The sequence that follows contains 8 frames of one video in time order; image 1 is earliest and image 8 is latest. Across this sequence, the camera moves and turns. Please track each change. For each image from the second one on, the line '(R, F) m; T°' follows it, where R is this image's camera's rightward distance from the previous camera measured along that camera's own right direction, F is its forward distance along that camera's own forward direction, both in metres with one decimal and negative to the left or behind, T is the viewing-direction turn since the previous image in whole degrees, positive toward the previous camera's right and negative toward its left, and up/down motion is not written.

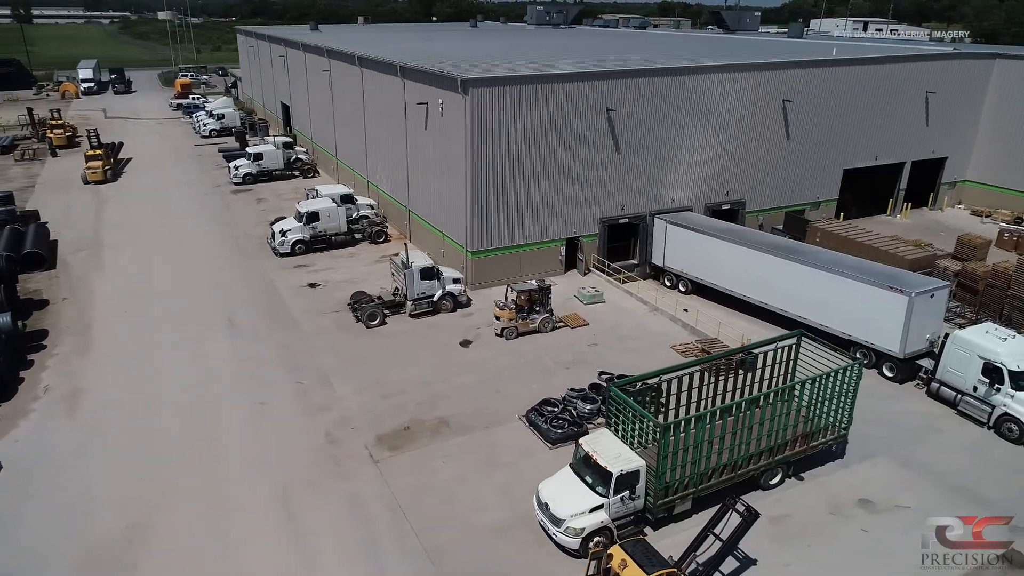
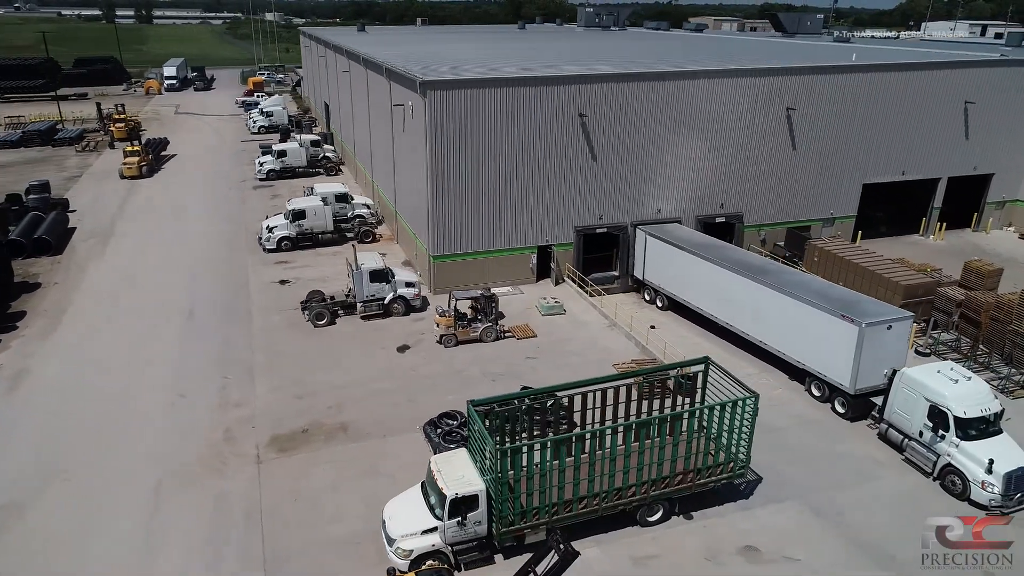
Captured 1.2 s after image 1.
(+4.8, +0.9) m; -7°
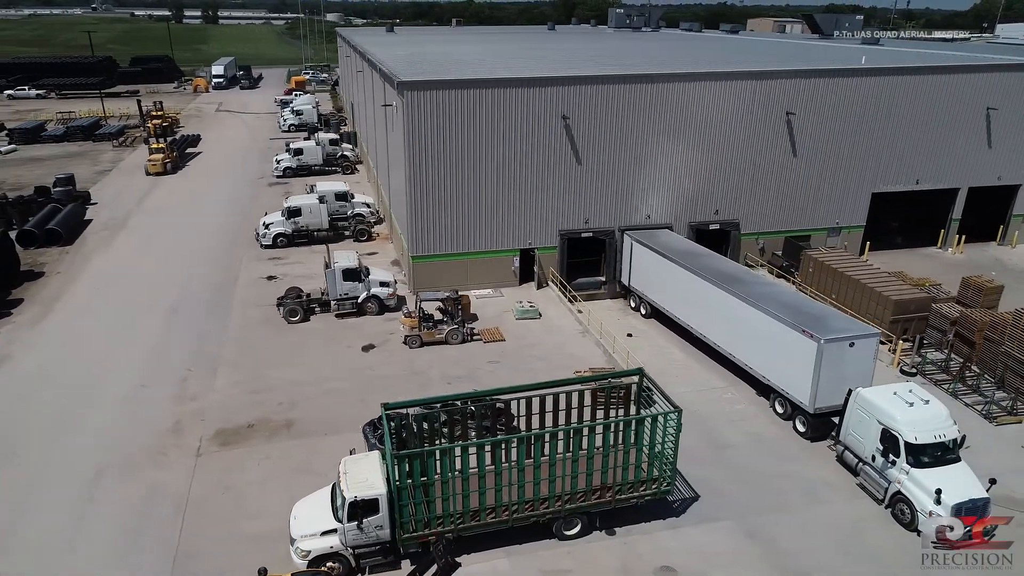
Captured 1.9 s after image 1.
(+2.8, +0.3) m; -4°
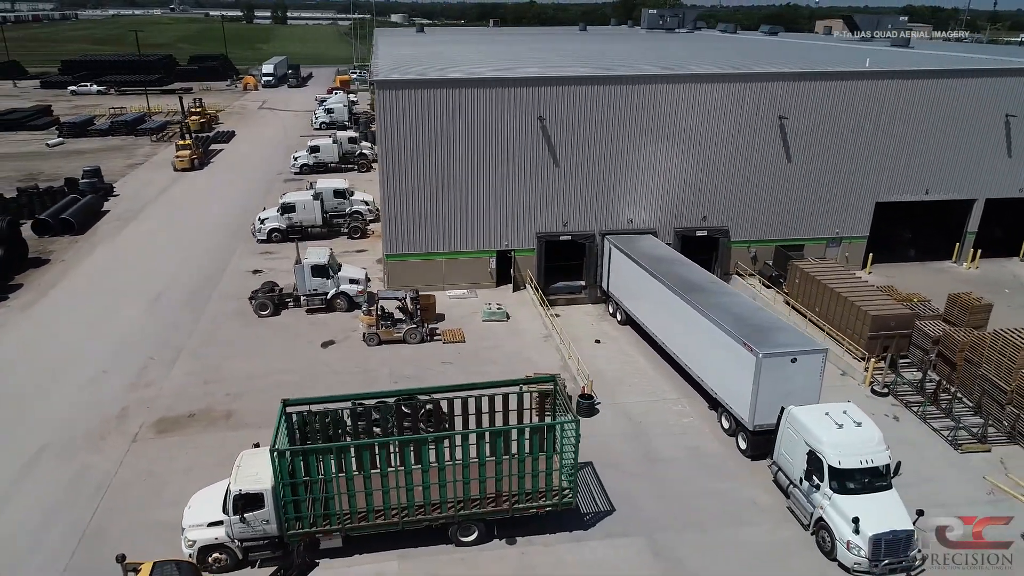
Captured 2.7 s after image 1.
(+3.3, +0.3) m; -5°
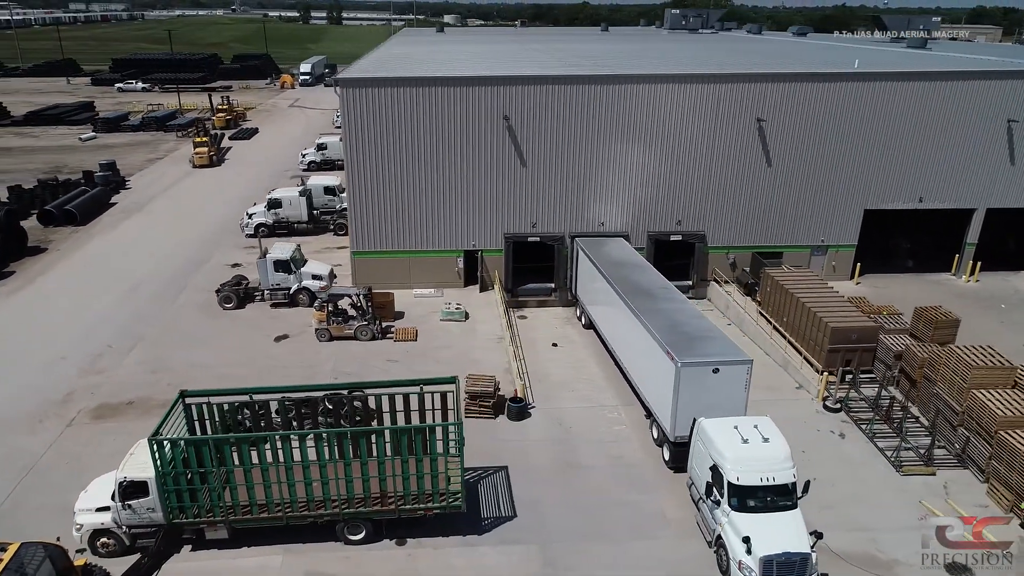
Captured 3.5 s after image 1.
(+3.3, +0.3) m; -4°
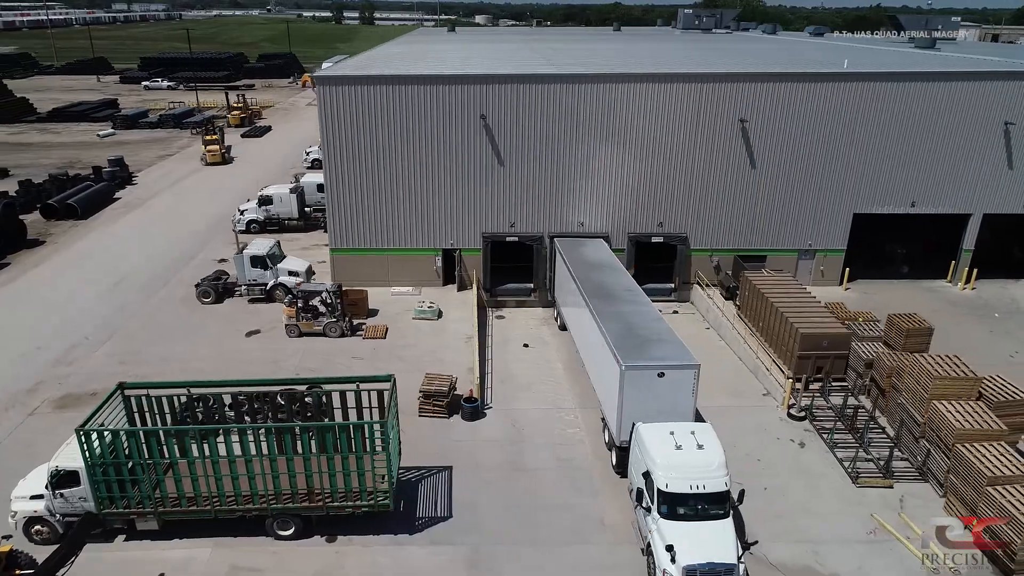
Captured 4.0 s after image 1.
(+2.0, +0.2) m; -2°
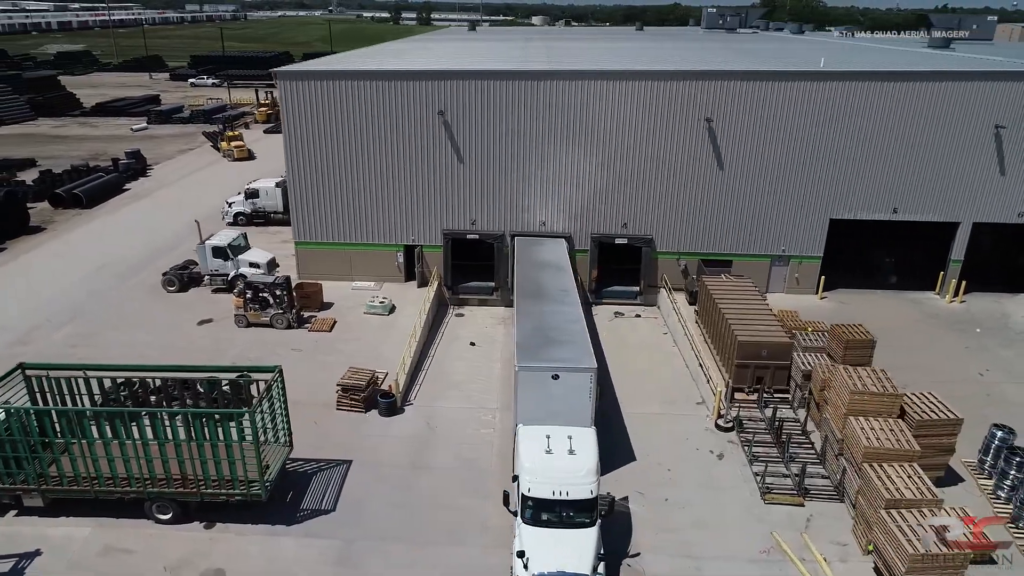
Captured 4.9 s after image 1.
(+3.7, +0.4) m; -4°
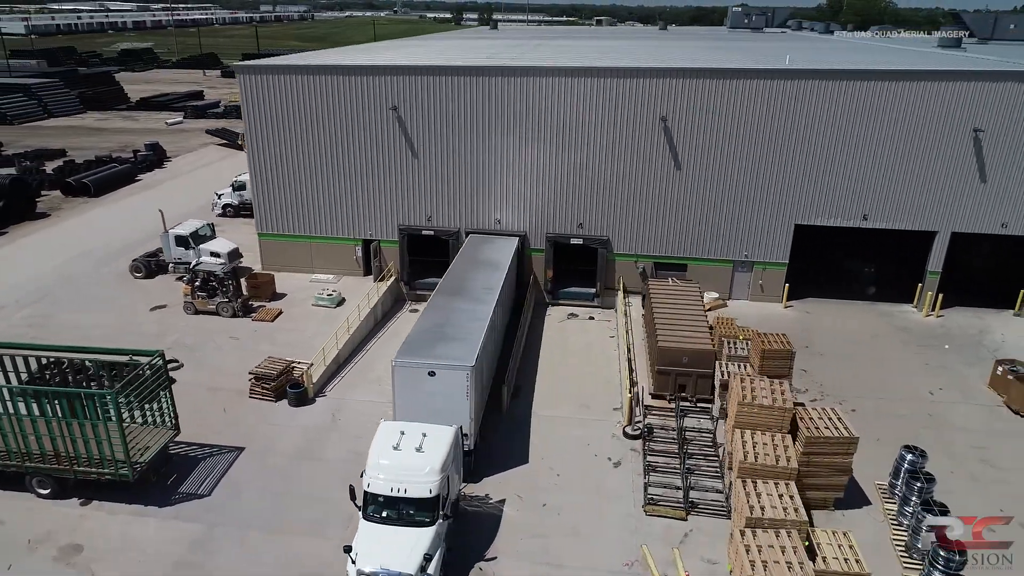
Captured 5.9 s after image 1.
(+4.1, +0.4) m; -5°
